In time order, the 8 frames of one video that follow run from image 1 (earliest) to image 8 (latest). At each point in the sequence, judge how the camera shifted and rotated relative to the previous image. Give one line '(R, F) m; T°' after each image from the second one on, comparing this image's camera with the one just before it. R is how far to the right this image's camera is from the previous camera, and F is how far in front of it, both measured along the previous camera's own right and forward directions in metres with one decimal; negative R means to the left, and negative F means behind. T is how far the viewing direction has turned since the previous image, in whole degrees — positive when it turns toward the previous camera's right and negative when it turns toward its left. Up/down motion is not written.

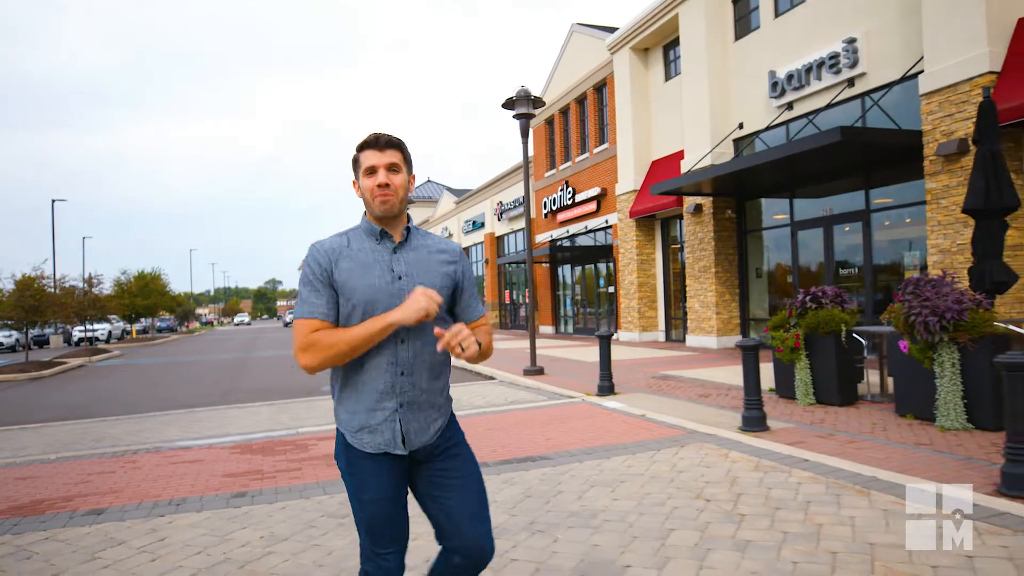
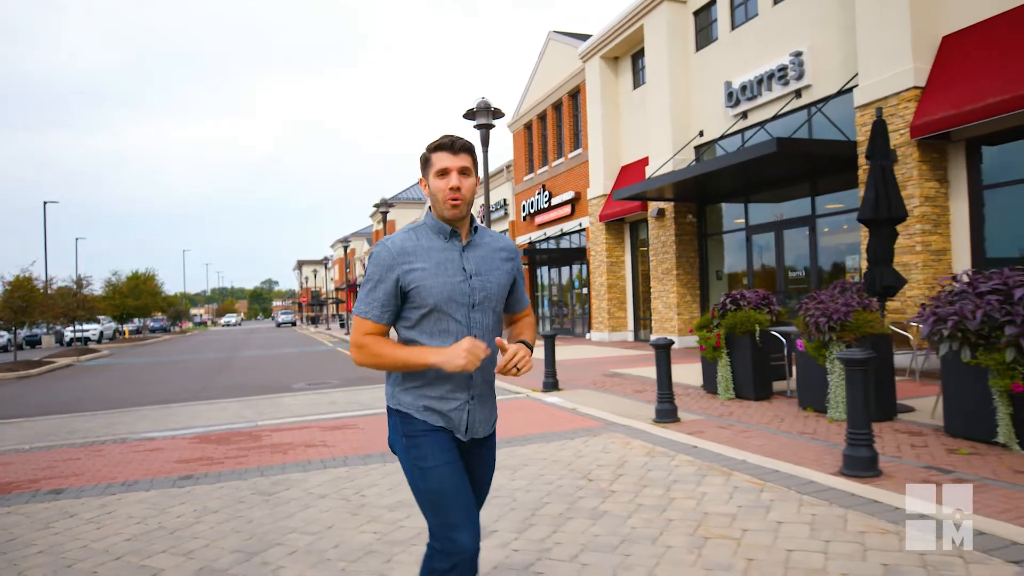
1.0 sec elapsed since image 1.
(+0.6, -0.6) m; 0°
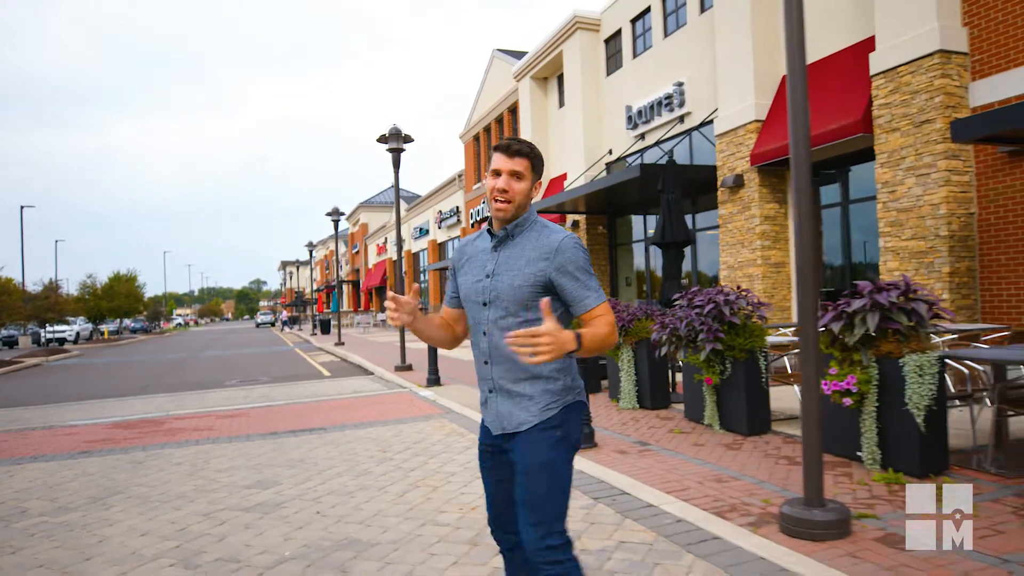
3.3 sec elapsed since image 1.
(+1.6, -1.6) m; 0°
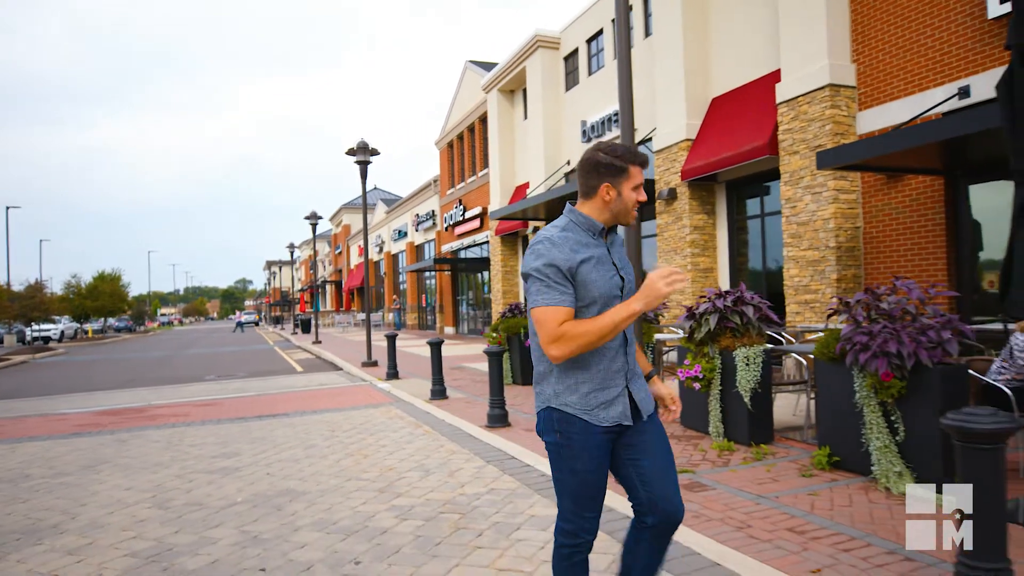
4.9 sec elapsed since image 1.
(+0.6, -1.3) m; +1°
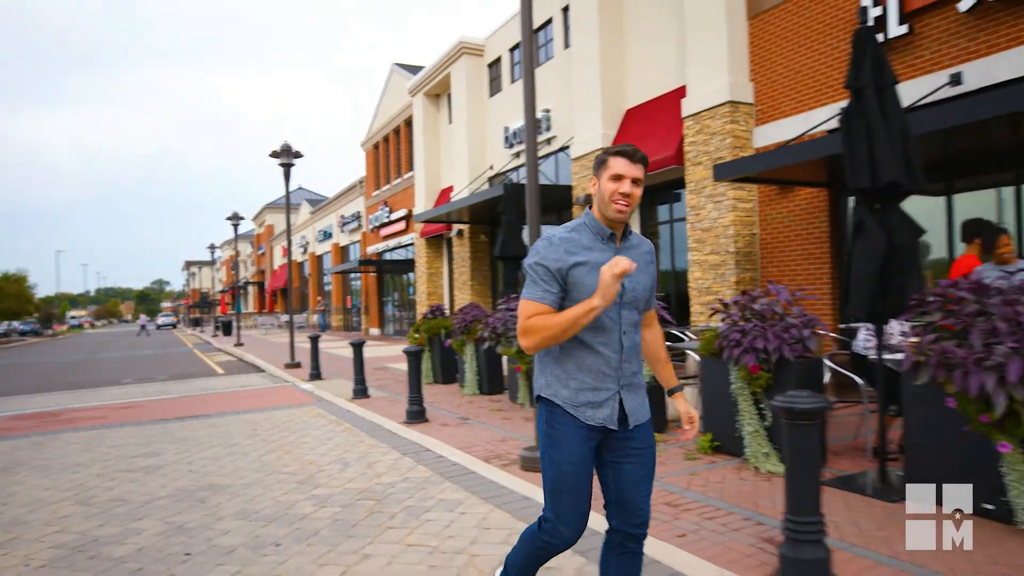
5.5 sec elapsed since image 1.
(+0.1, -0.5) m; +5°
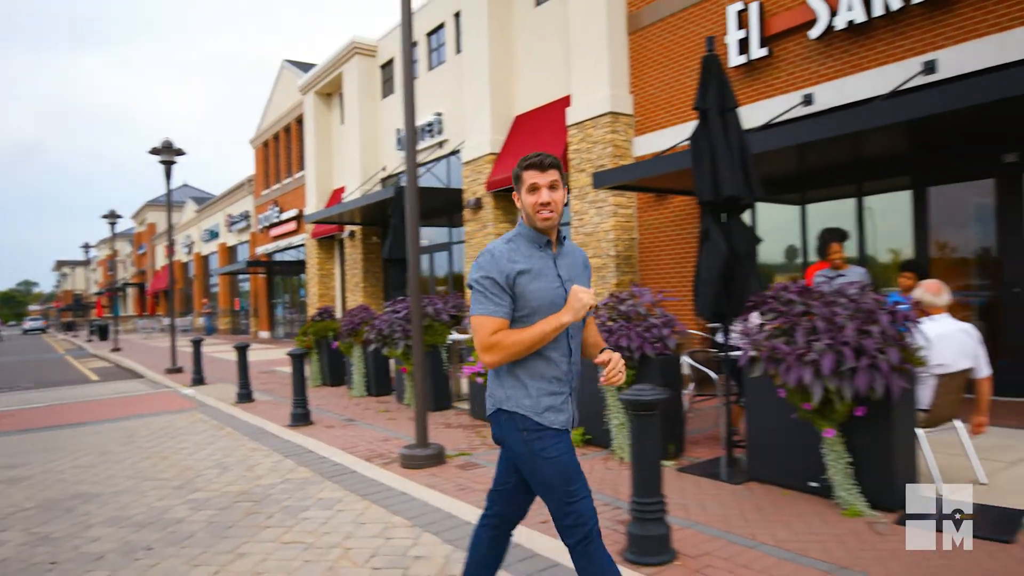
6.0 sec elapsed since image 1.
(+0.1, -0.2) m; +8°
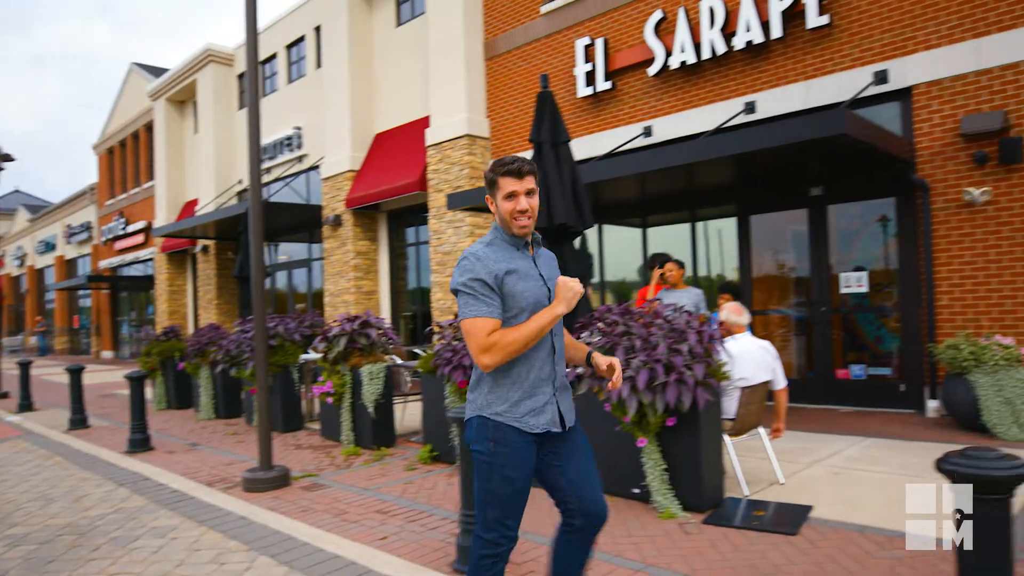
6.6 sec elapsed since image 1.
(+0.2, -0.2) m; +10°
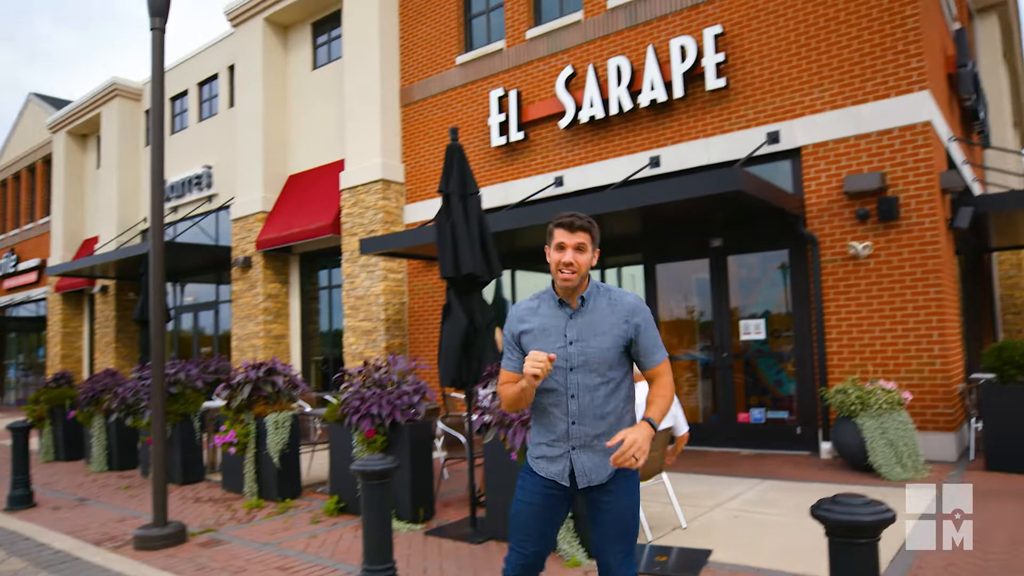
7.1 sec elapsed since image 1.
(+0.1, -0.1) m; +6°
